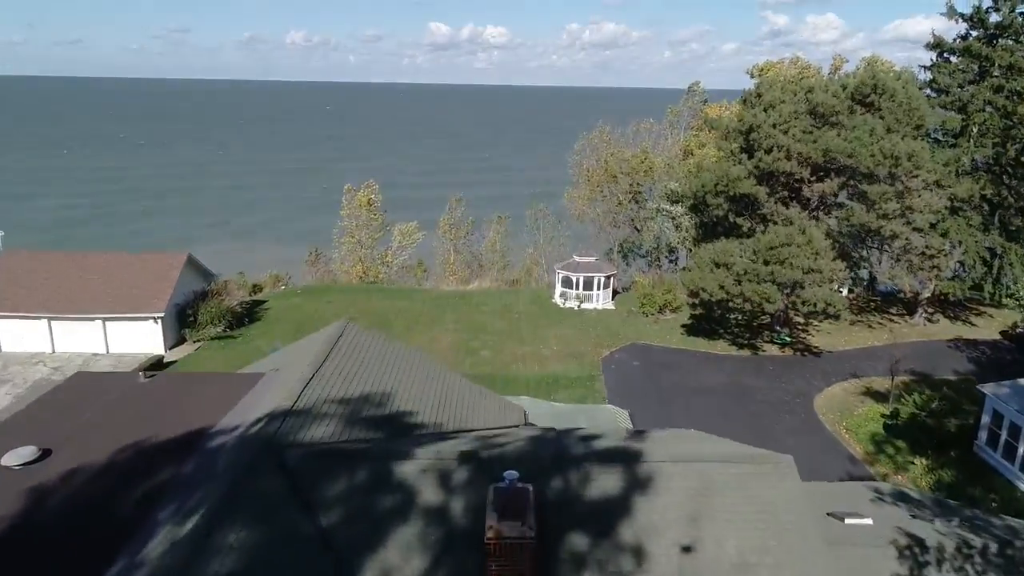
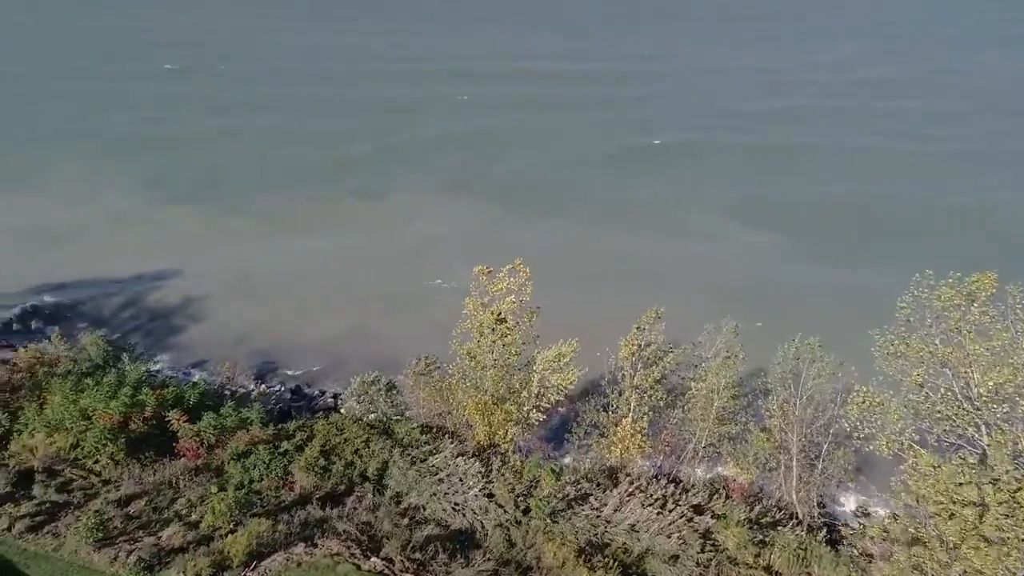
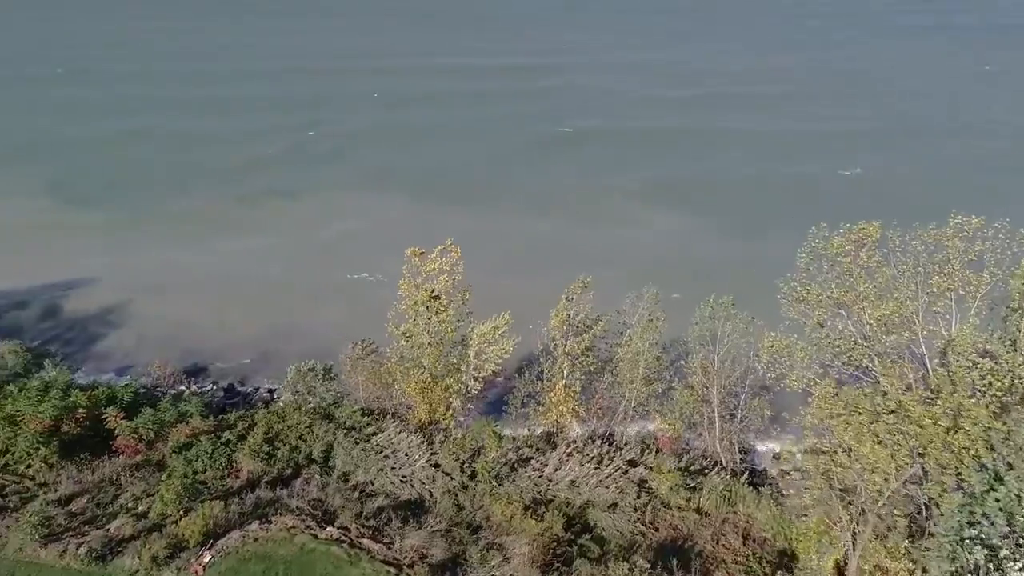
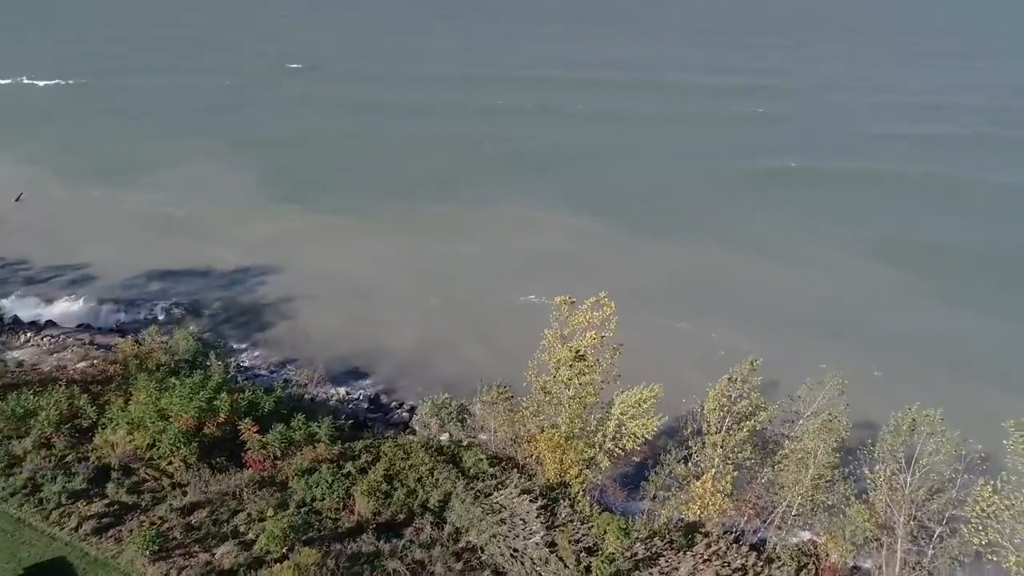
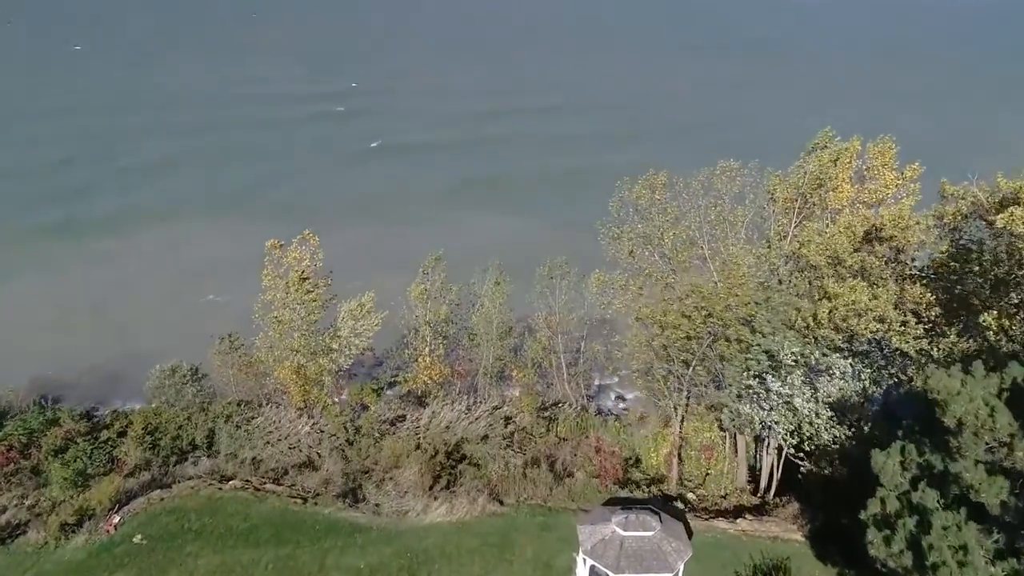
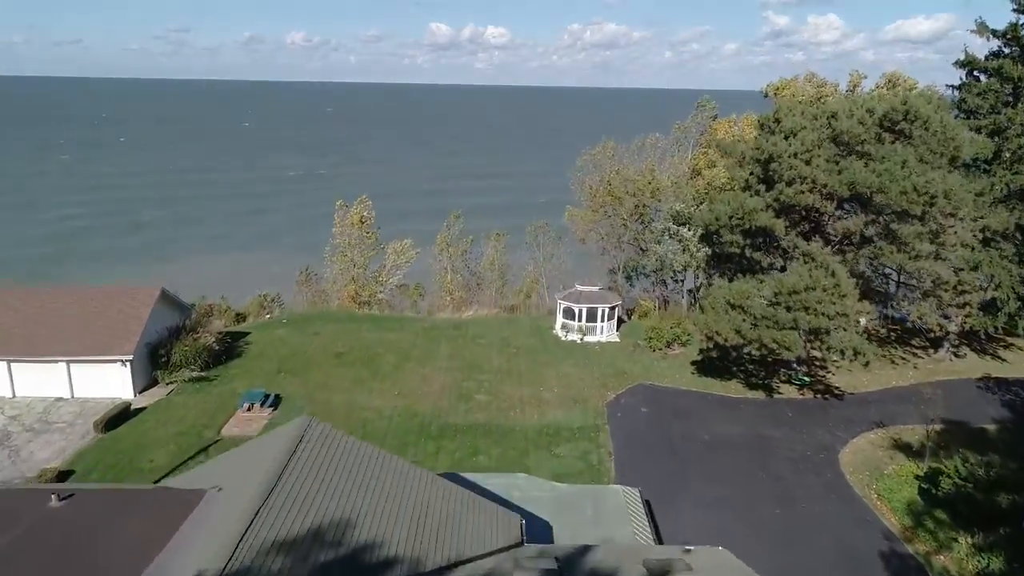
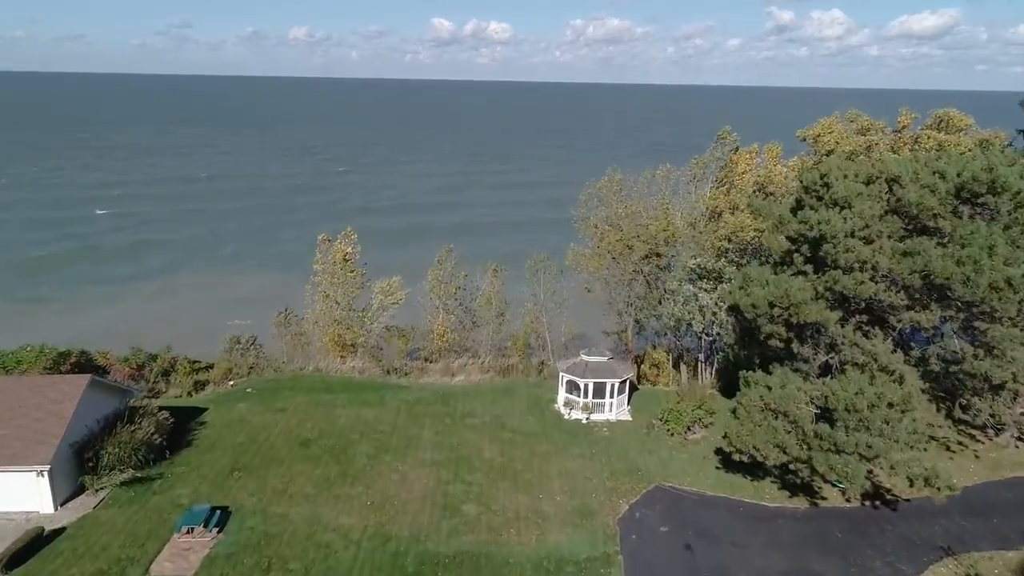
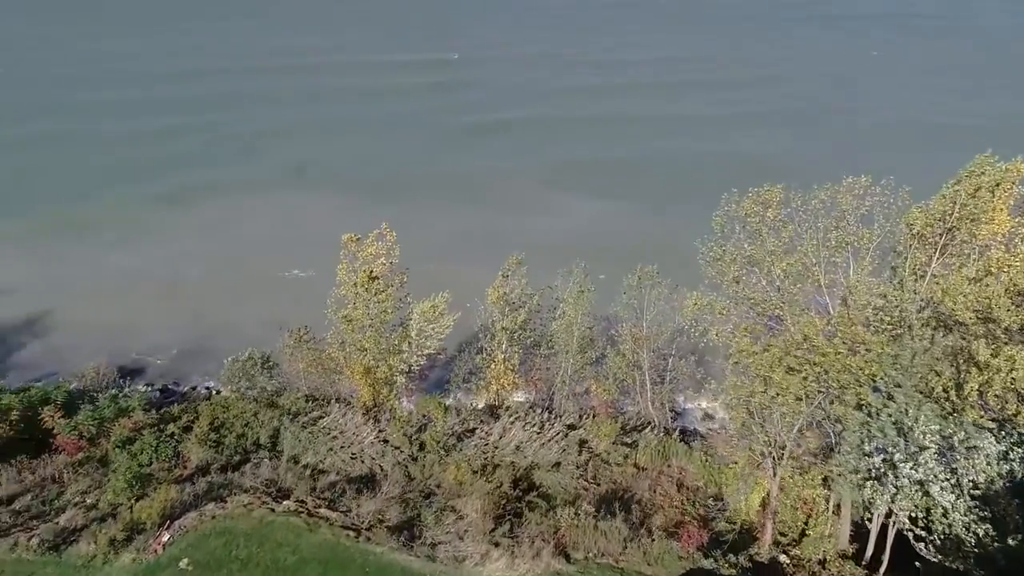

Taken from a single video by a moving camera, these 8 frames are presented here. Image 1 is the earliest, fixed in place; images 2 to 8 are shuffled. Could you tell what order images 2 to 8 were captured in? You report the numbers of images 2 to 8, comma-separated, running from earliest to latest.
6, 7, 5, 8, 3, 2, 4
